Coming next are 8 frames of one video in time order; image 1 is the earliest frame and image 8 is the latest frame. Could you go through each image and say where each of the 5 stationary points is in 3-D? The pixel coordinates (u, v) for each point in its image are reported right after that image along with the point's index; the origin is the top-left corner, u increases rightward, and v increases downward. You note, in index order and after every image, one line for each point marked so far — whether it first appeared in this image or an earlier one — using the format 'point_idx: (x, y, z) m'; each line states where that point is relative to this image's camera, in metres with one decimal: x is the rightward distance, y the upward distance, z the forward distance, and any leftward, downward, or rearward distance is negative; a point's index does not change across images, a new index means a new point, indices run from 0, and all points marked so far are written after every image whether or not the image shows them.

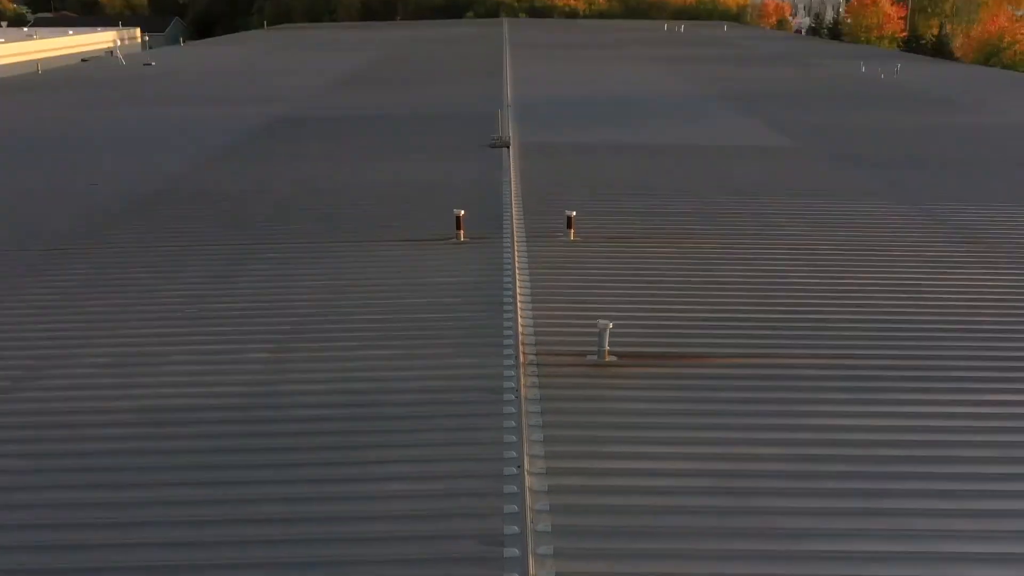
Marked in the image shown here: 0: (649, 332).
0: (+1.2, -0.1, +7.7) m
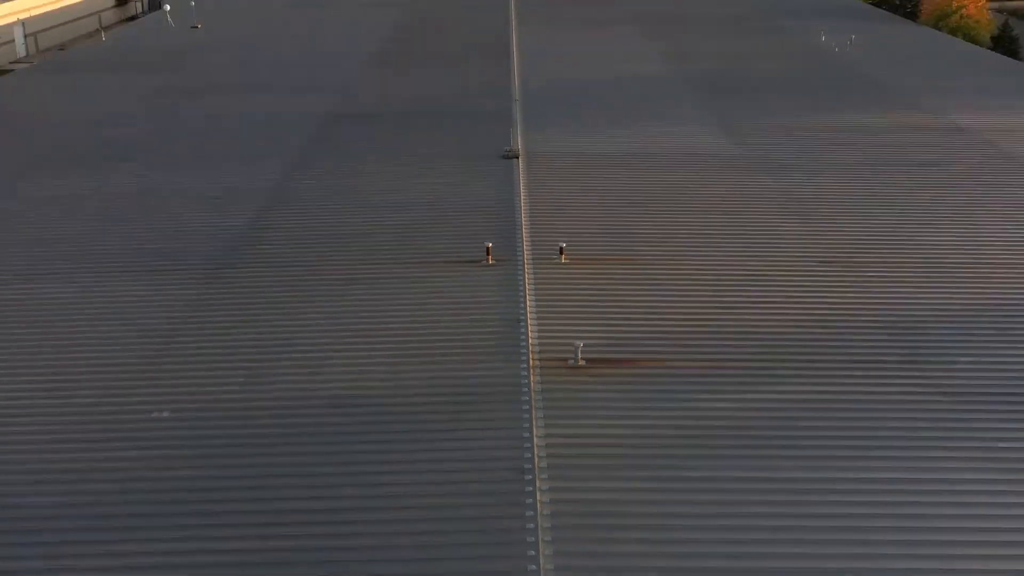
0: (+1.6, -0.4, +6.8) m
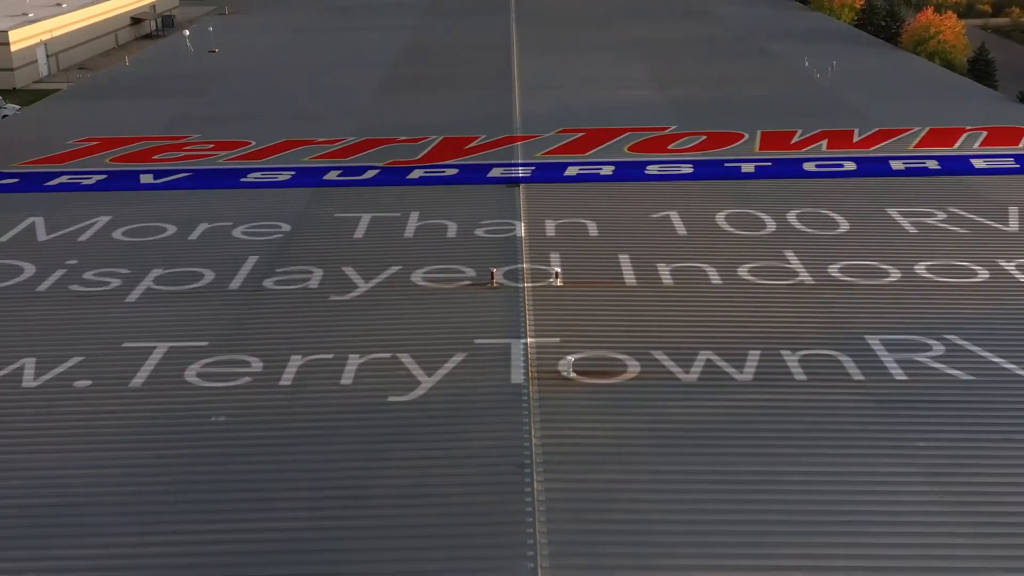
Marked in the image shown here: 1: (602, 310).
0: (+1.6, -0.6, +7.9) m
1: (+0.8, -0.4, +8.3) m
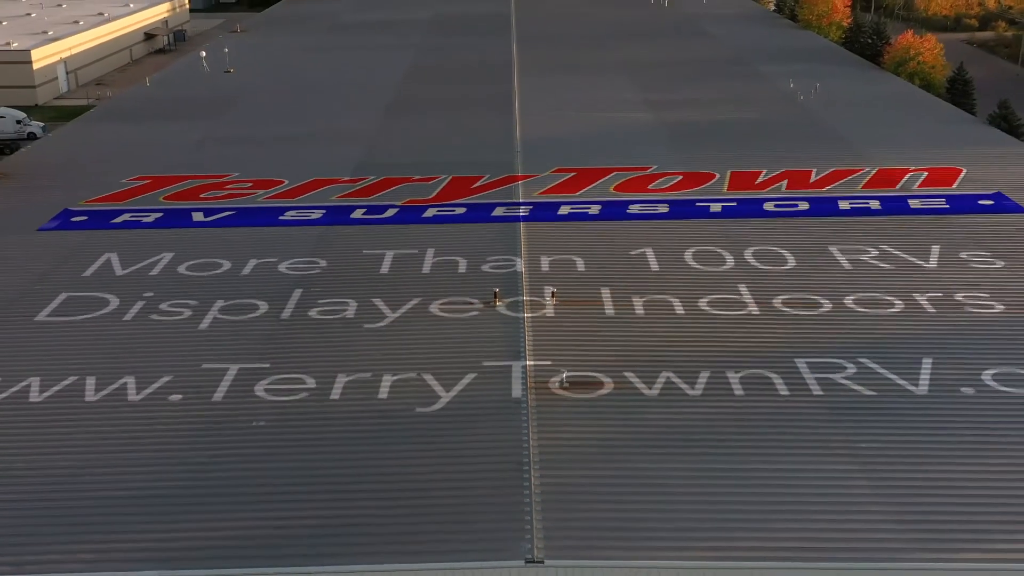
0: (+1.6, -0.8, +9.1) m
1: (+0.8, -0.6, +9.5) m
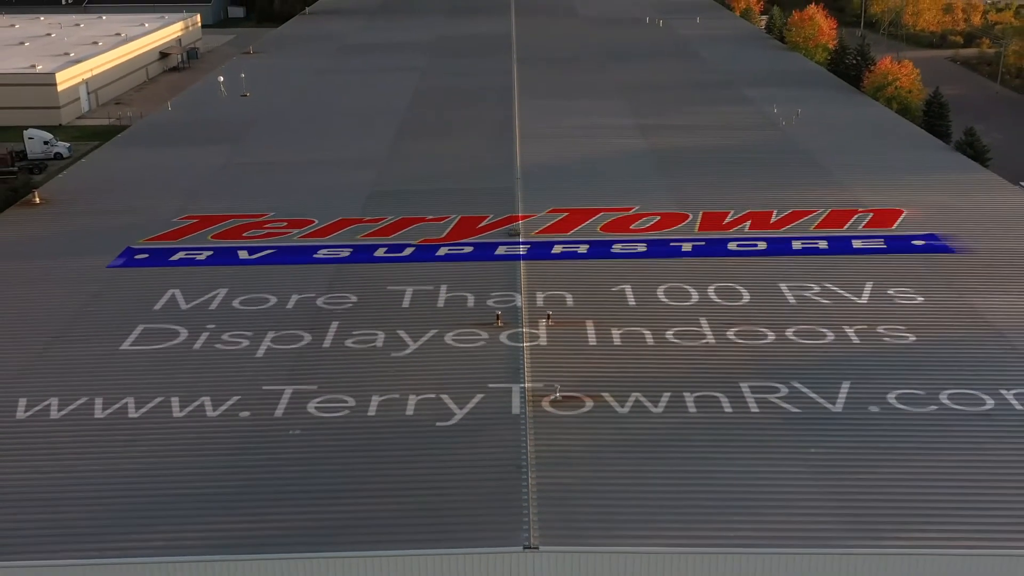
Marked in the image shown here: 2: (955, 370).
0: (+1.6, -1.1, +10.5) m
1: (+0.8, -0.9, +10.8) m
2: (+5.2, -1.0, +10.7) m
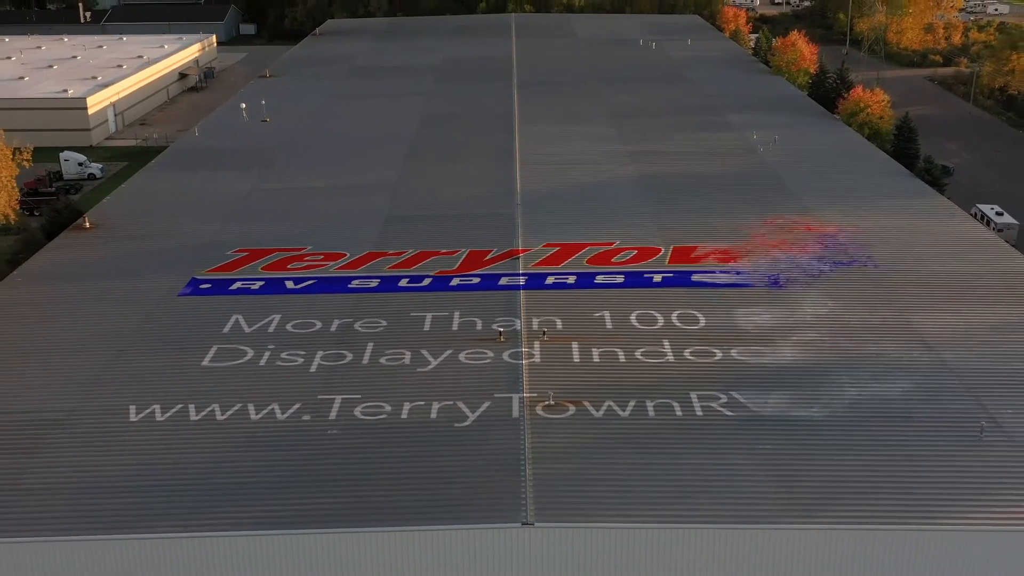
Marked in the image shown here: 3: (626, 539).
0: (+1.6, -1.4, +12.5) m
1: (+0.8, -1.2, +12.9) m
2: (+5.2, -1.3, +12.7) m
3: (+1.3, -2.8, +10.2) m
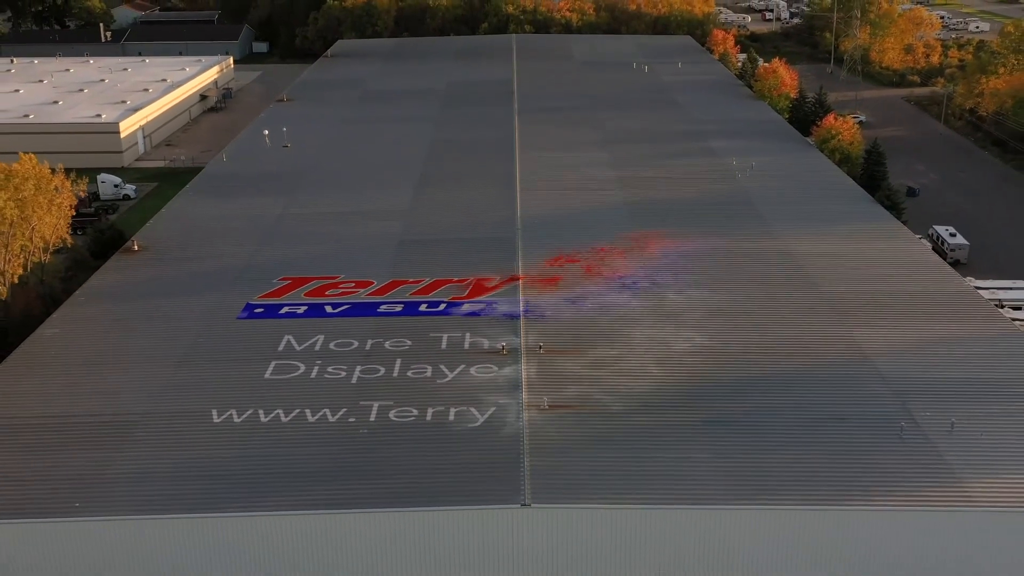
0: (+1.6, -1.8, +14.9) m
1: (+0.8, -1.6, +15.3) m
2: (+5.2, -1.7, +15.1) m
3: (+1.3, -3.2, +12.6) m
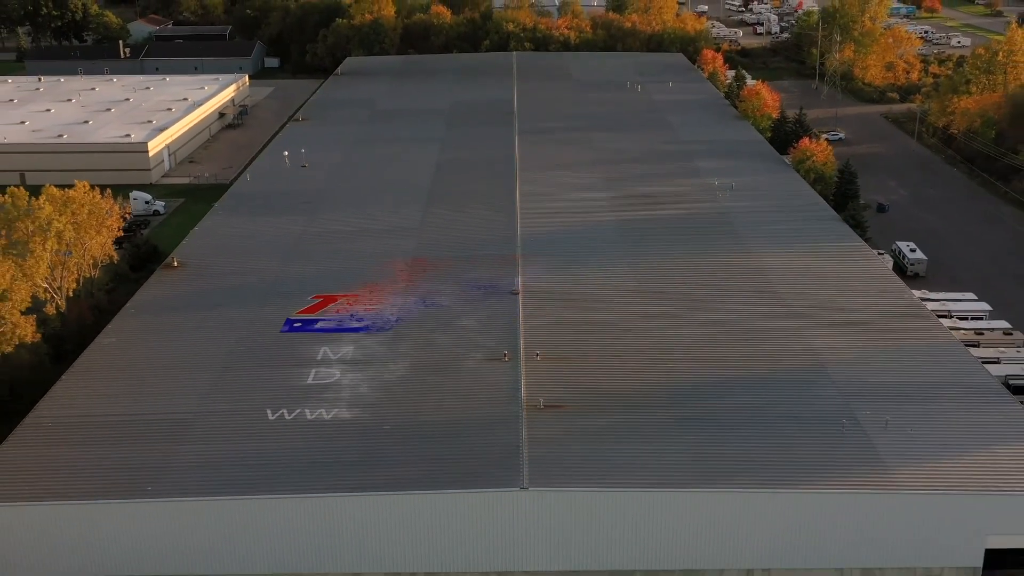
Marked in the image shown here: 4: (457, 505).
0: (+1.6, -2.1, +17.4) m
1: (+0.8, -1.9, +17.8) m
2: (+5.2, -2.0, +17.7) m
3: (+1.3, -3.5, +15.2) m
4: (-0.9, -3.6, +15.2) m
